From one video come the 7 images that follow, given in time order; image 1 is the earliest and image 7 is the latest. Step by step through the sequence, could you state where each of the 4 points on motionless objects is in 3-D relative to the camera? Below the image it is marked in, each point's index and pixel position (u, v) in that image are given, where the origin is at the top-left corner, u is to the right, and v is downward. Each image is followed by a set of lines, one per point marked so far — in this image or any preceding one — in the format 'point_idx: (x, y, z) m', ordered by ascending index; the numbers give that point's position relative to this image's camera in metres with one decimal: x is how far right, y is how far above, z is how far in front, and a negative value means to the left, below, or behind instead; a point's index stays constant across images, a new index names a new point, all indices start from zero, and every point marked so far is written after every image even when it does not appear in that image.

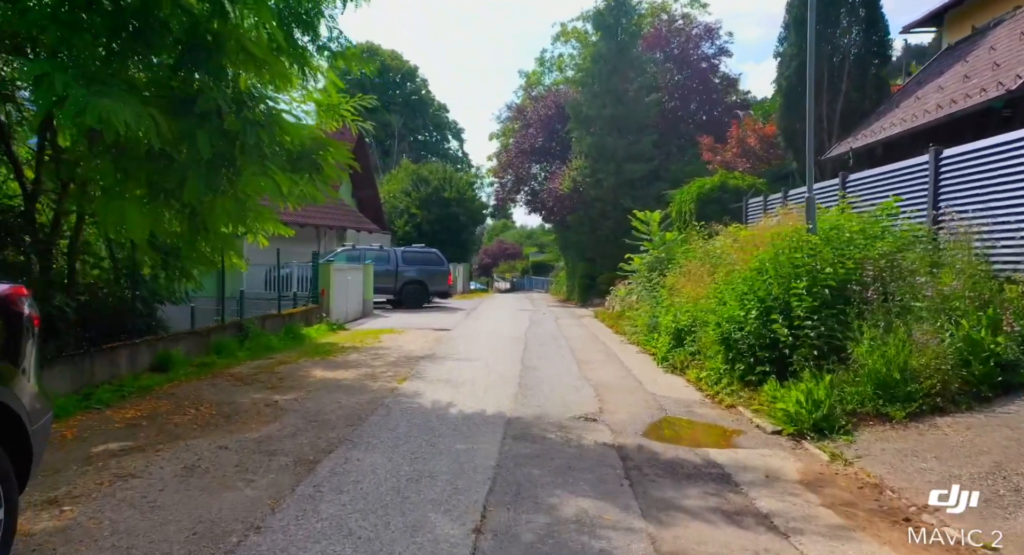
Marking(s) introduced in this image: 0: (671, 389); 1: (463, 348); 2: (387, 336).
0: (+1.9, -1.3, +8.9) m
1: (-0.8, -1.3, +13.1) m
2: (-2.6, -1.3, +15.3) m
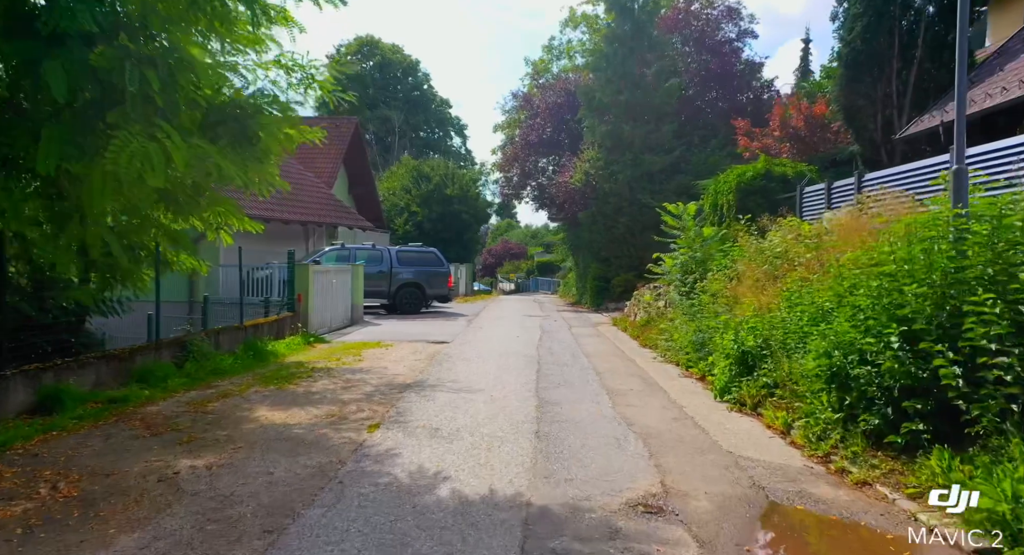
0: (+2.0, -1.4, +6.3) m
1: (-0.7, -1.3, +10.5) m
2: (-2.4, -1.3, +12.7) m
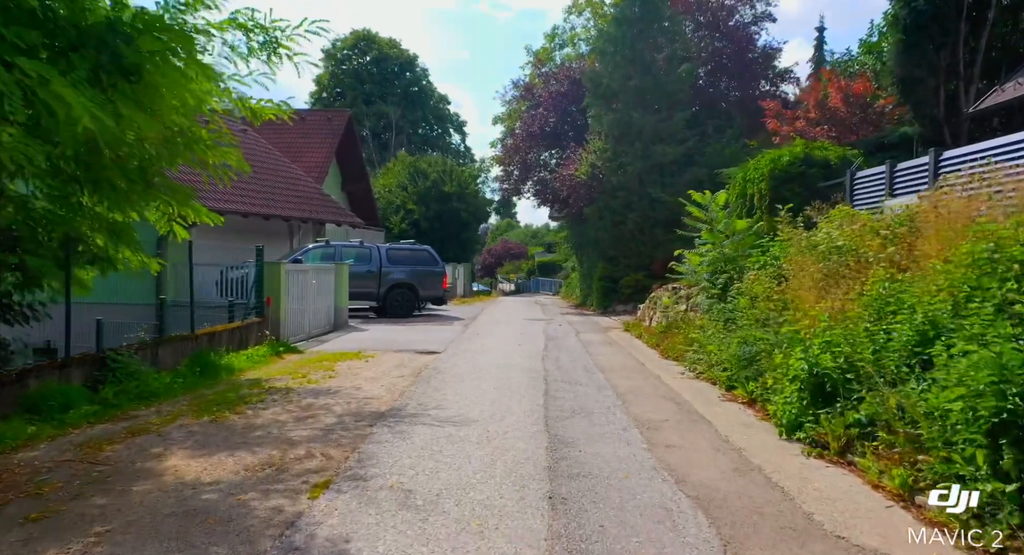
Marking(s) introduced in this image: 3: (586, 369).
0: (+2.1, -1.4, +4.4) m
1: (-0.6, -1.3, +8.6) m
2: (-2.4, -1.3, +10.8) m
3: (+1.1, -1.4, +11.0) m
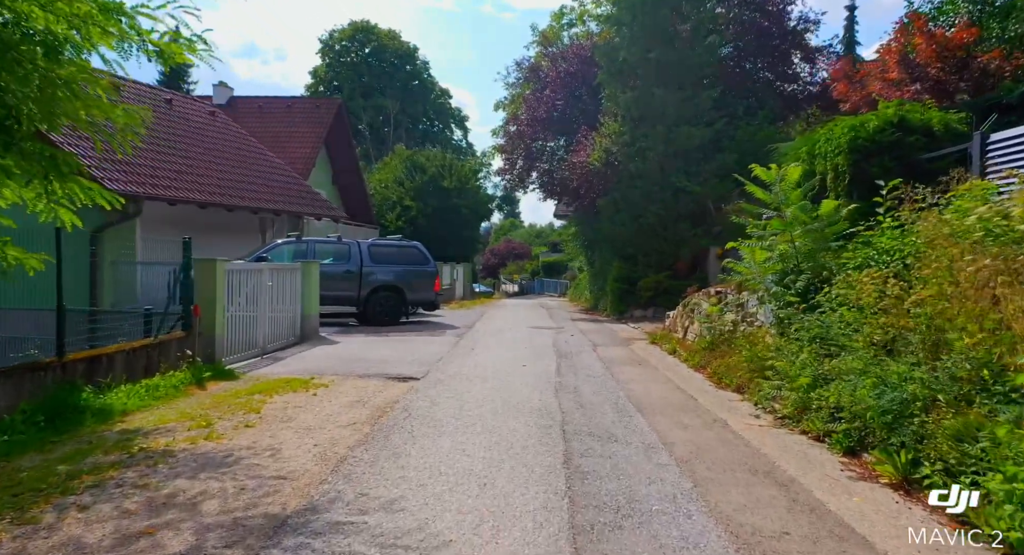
0: (+2.1, -1.4, +1.2) m
1: (-0.6, -1.4, +5.4) m
2: (-2.4, -1.3, +7.6) m
3: (+1.1, -1.4, +7.8) m
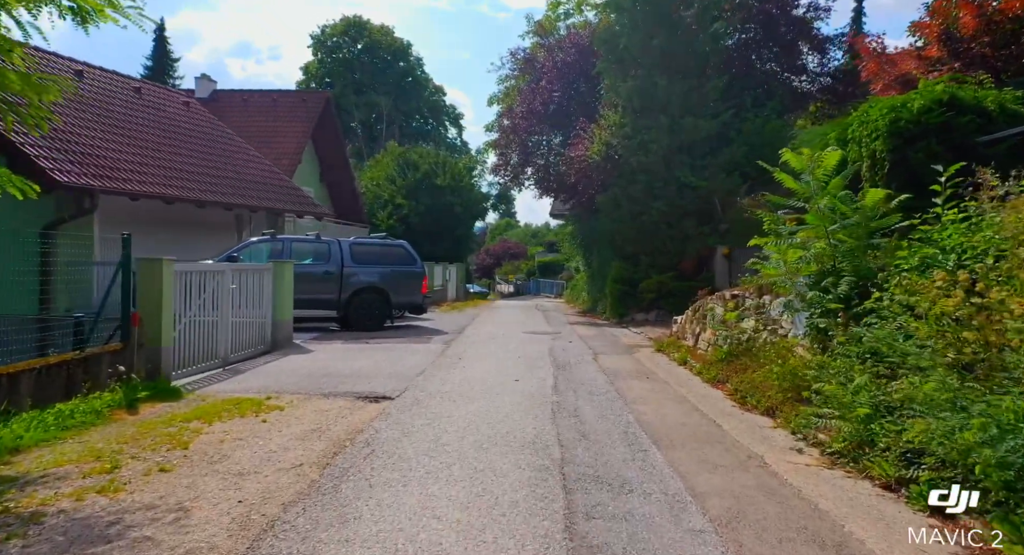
0: (+2.0, -1.5, -0.2) m
1: (-0.7, -1.4, +4.0) m
2: (-2.5, -1.4, +6.2) m
3: (+1.0, -1.4, +6.4) m
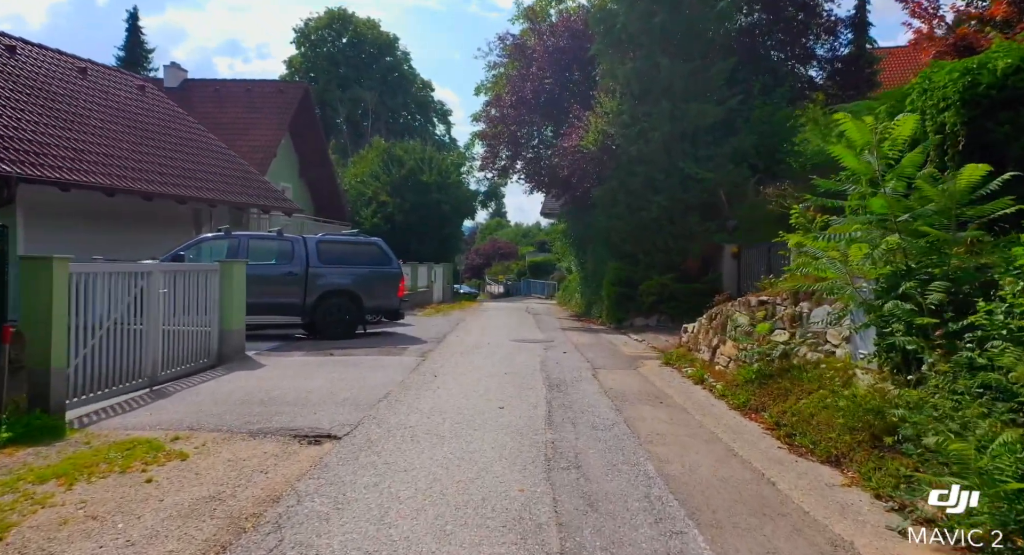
0: (+1.9, -1.5, -2.1) m
1: (-0.8, -1.4, +2.1) m
2: (-2.6, -1.4, +4.3) m
3: (+0.9, -1.5, +4.5) m
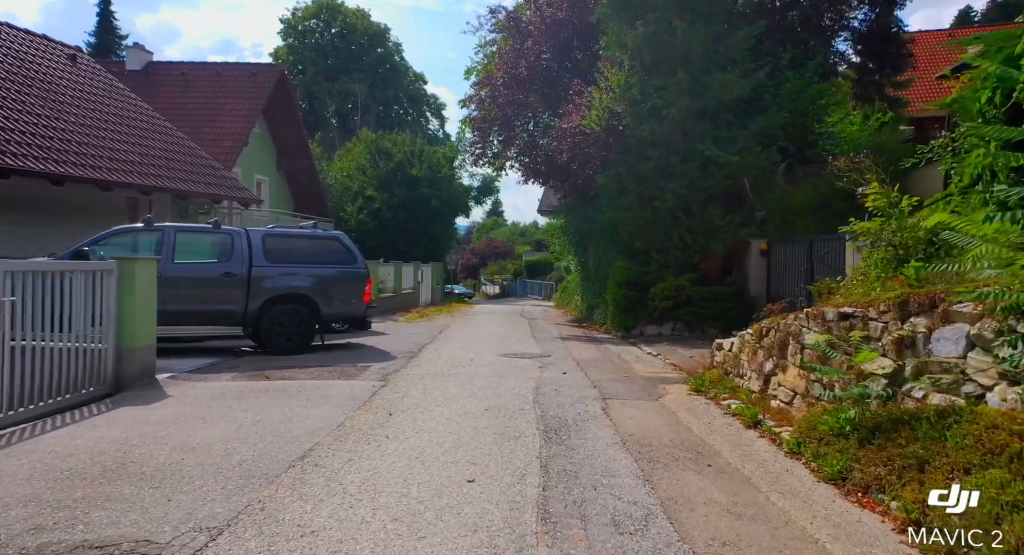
0: (+1.8, -1.5, -4.9) m
1: (-1.0, -1.4, -0.7) m
2: (-2.8, -1.4, +1.4) m
3: (+0.7, -1.5, +1.7) m
